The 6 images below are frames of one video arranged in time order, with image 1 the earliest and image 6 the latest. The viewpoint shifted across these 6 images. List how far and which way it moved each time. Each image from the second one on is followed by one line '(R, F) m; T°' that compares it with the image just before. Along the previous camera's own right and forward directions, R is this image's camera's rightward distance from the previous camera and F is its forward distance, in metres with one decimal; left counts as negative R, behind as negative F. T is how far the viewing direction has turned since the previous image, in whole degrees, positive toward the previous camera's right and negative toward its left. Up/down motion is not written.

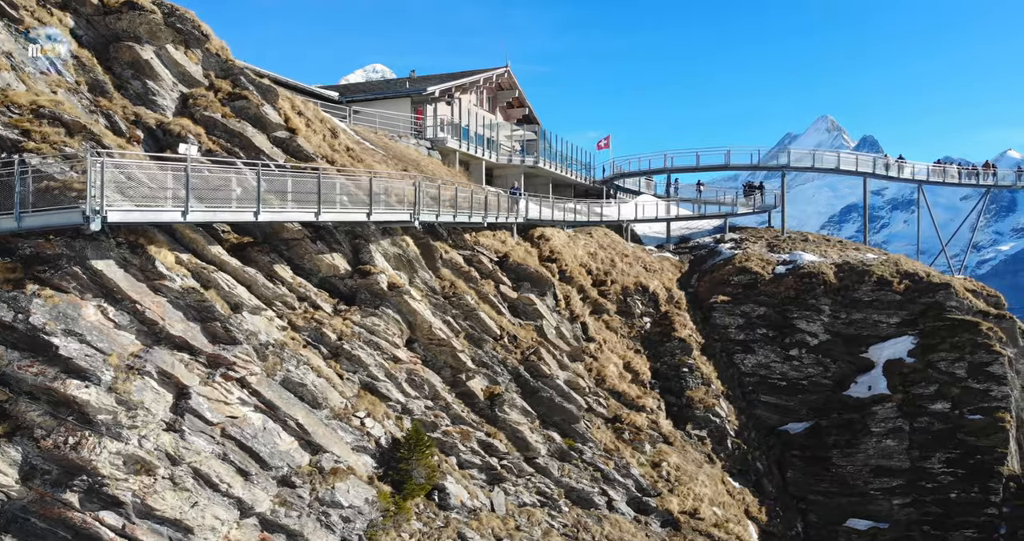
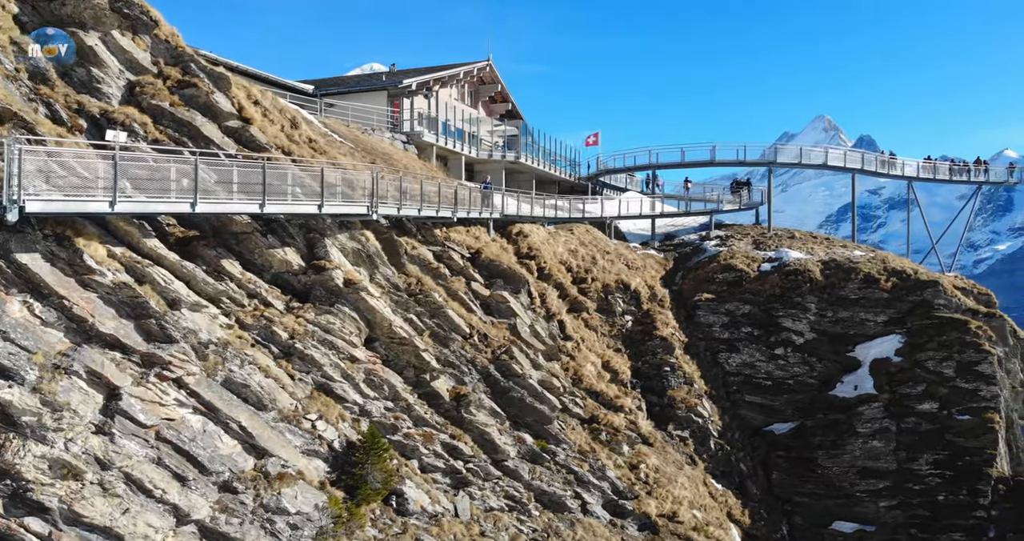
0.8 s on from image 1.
(+0.9, +0.8) m; 0°
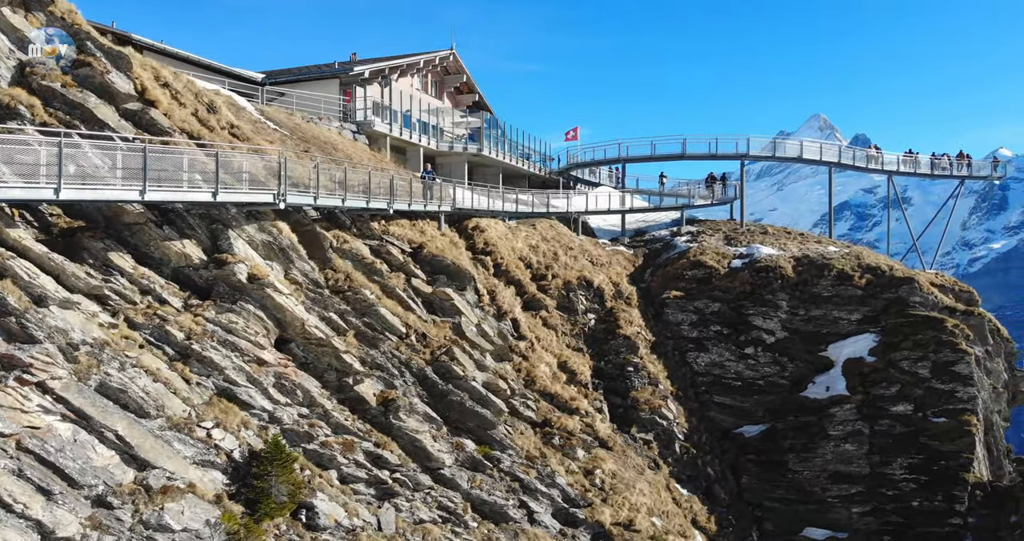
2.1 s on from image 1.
(+1.7, +1.3) m; 0°
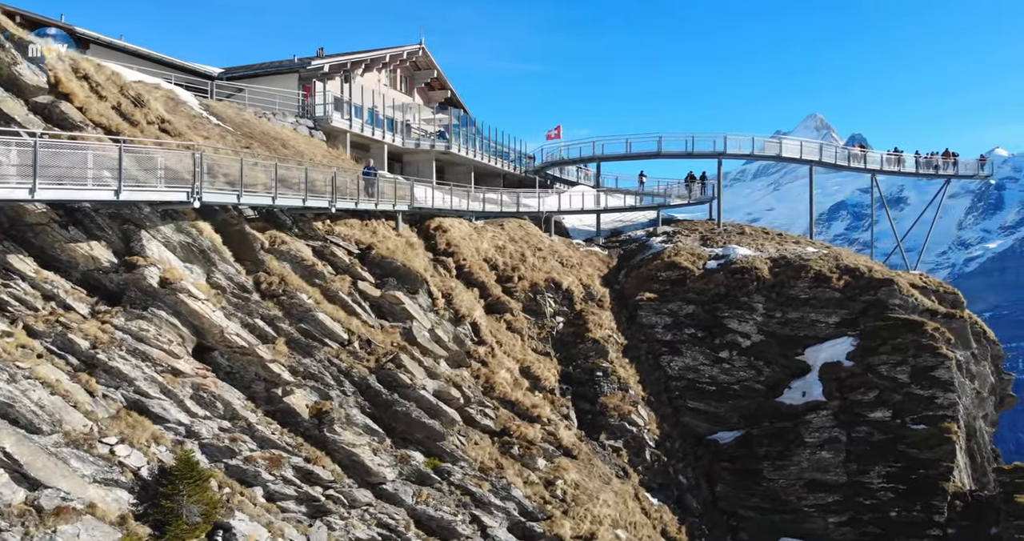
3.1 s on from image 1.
(+1.4, +1.0) m; 0°
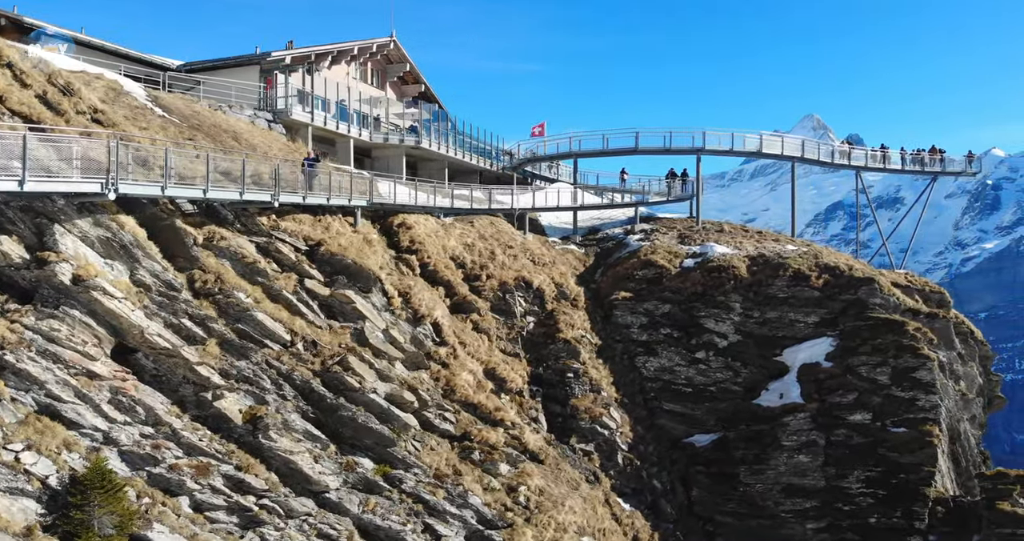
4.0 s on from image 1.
(+1.2, +0.9) m; 0°
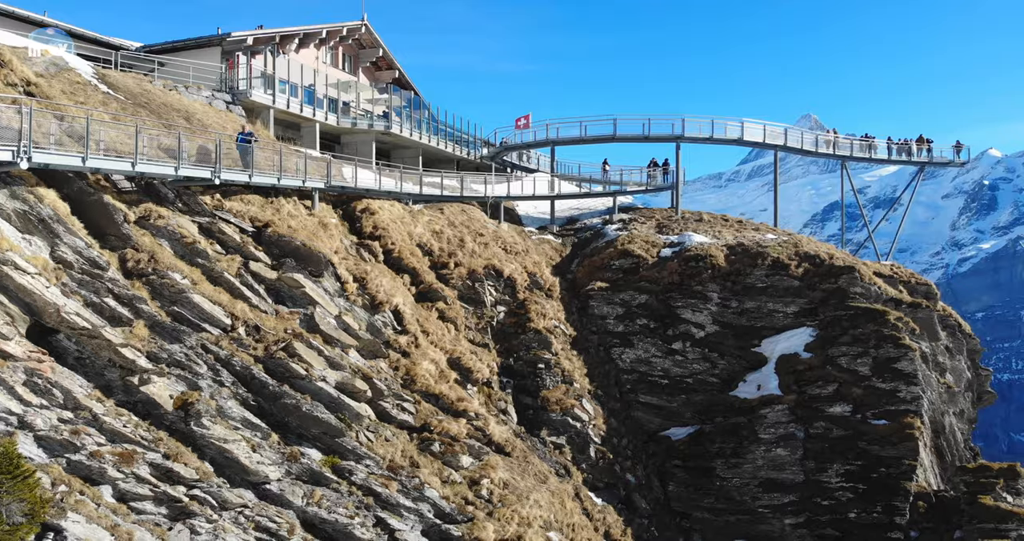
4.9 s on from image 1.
(+1.1, +0.8) m; 0°
